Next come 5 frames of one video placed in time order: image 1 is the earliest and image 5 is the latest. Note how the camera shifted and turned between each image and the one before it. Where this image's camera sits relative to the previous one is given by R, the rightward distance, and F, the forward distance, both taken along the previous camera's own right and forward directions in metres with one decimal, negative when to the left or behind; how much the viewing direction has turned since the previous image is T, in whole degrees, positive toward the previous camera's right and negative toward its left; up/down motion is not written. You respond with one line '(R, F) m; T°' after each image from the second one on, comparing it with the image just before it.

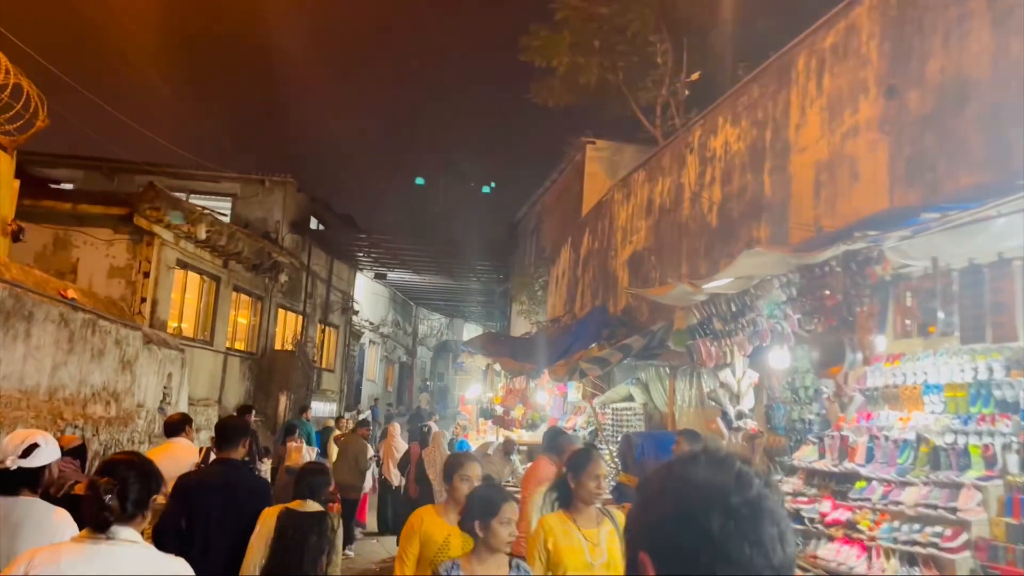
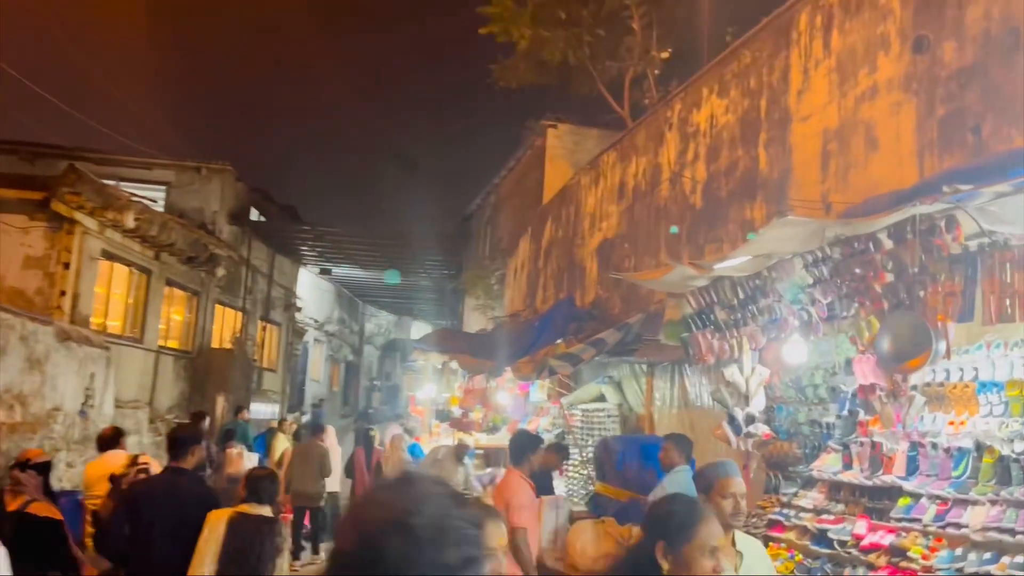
(-0.1, +0.8) m; +4°
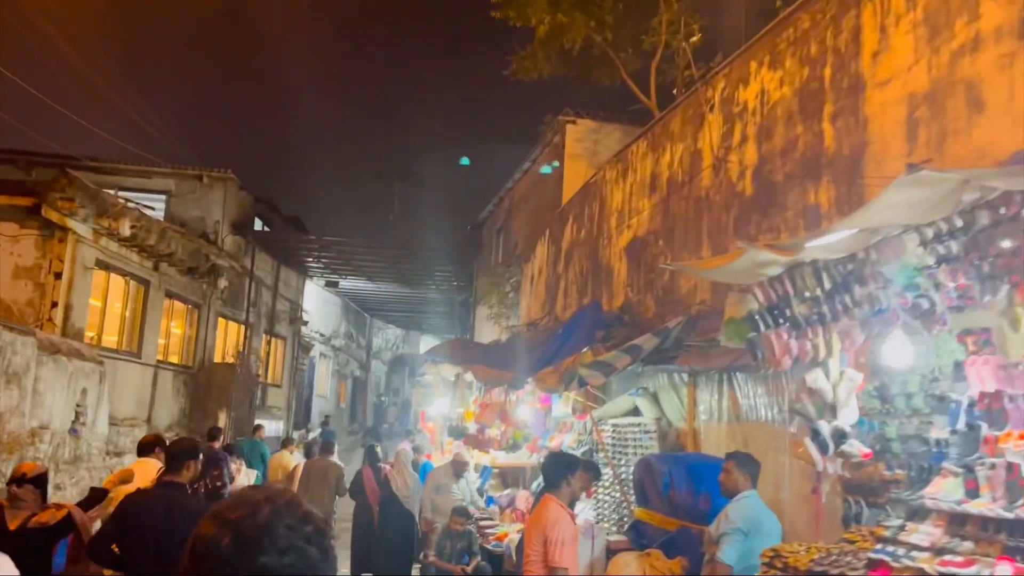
(-0.1, +0.8) m; -1°
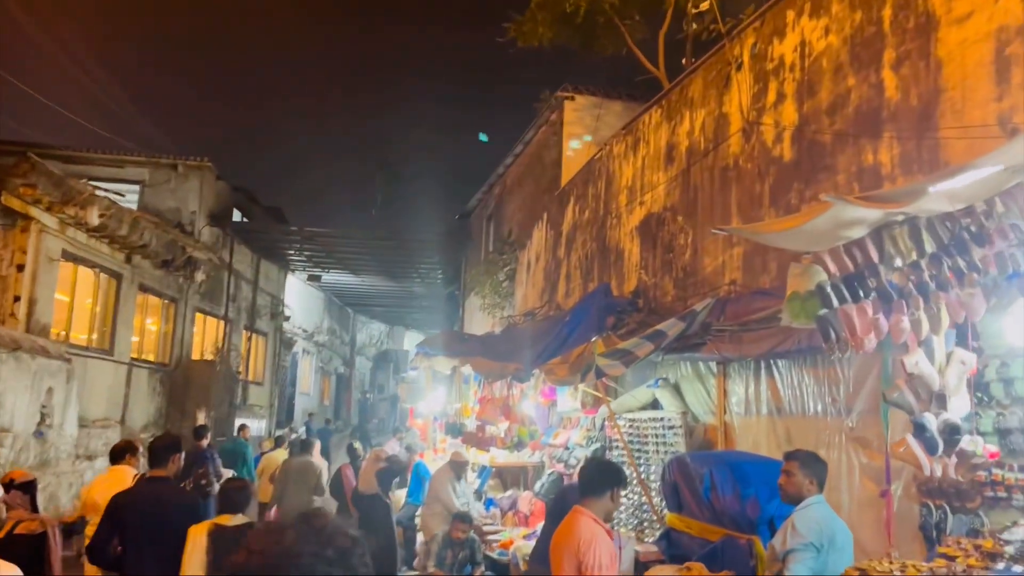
(-0.2, +0.7) m; +1°
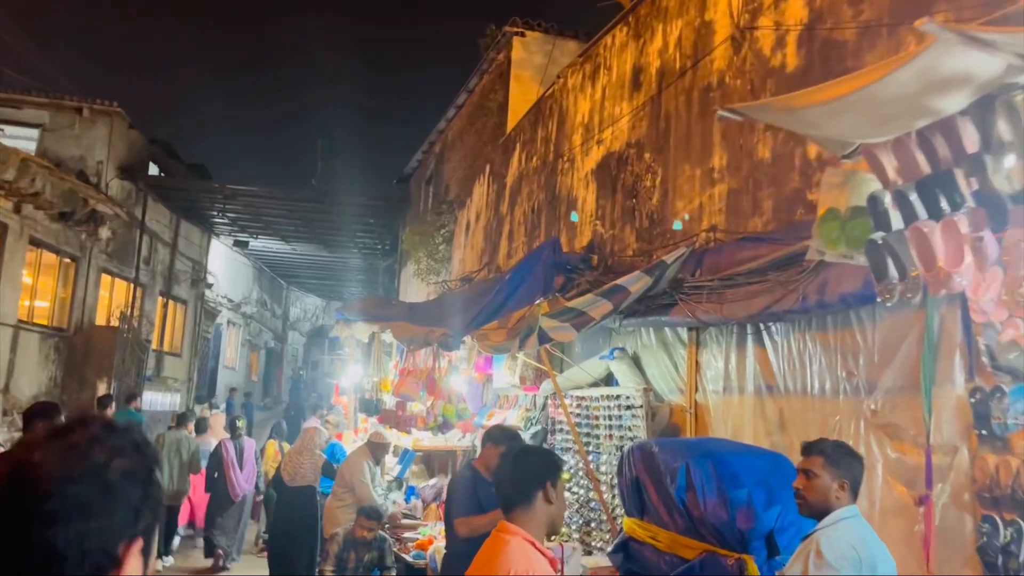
(+0.1, +1.2) m; +4°
